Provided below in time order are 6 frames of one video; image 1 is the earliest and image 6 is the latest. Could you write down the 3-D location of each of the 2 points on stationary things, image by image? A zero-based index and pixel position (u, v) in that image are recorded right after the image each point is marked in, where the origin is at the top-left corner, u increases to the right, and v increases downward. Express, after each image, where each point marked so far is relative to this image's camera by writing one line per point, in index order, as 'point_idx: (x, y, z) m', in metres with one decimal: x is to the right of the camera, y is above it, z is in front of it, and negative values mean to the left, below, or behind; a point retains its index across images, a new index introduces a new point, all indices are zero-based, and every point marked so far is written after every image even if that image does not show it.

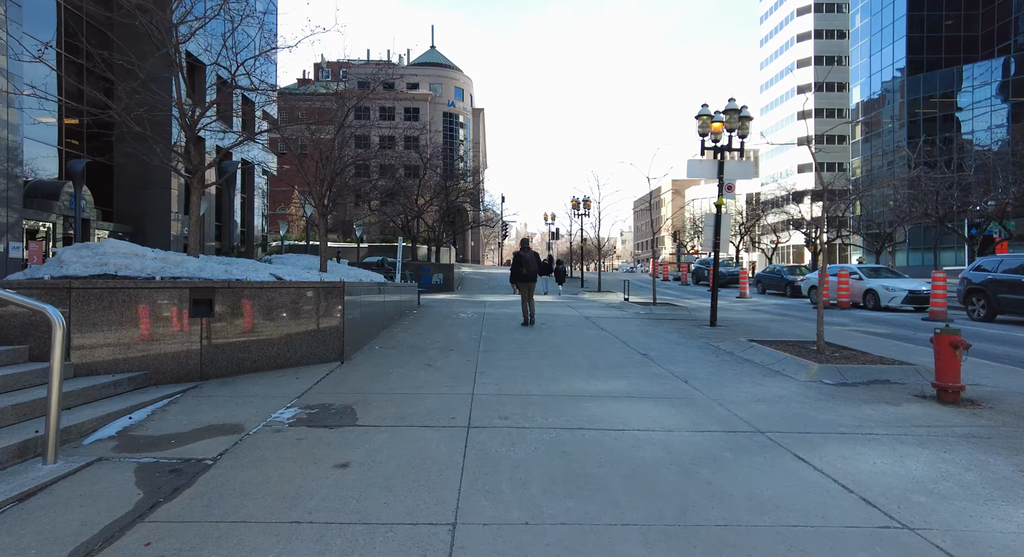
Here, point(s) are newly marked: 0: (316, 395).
0: (-1.9, -1.1, +5.6) m
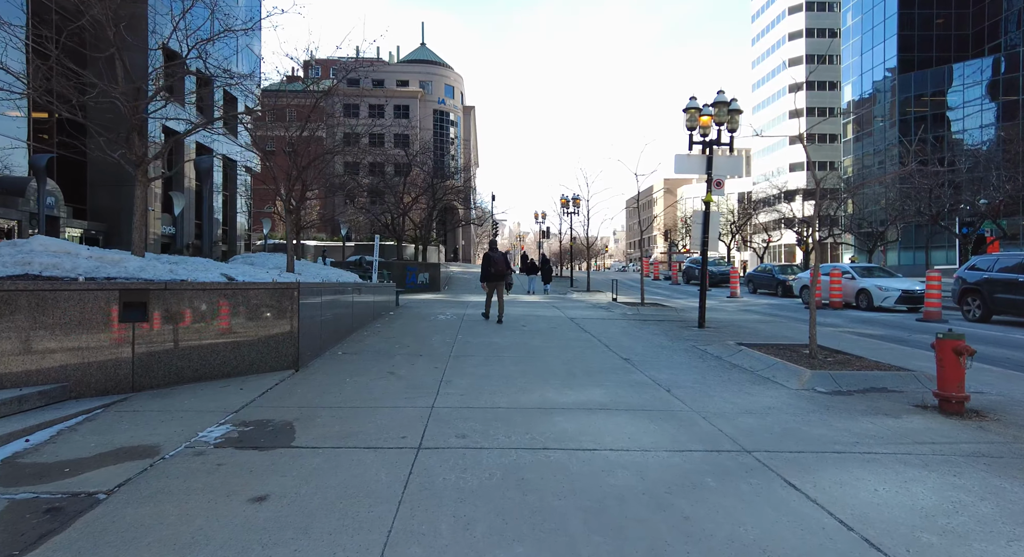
0: (-2.2, -1.1, +5.1) m
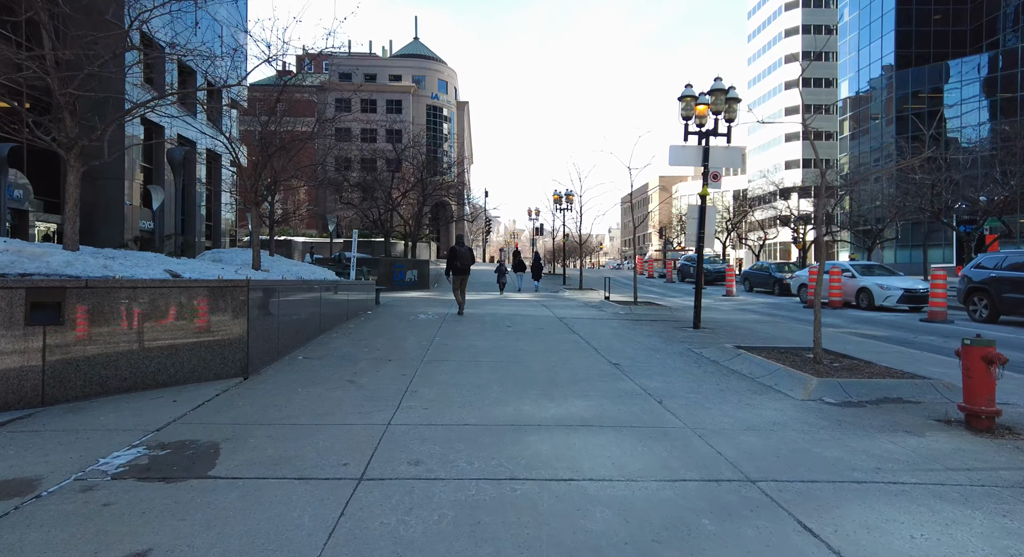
0: (-2.5, -1.1, +4.4) m
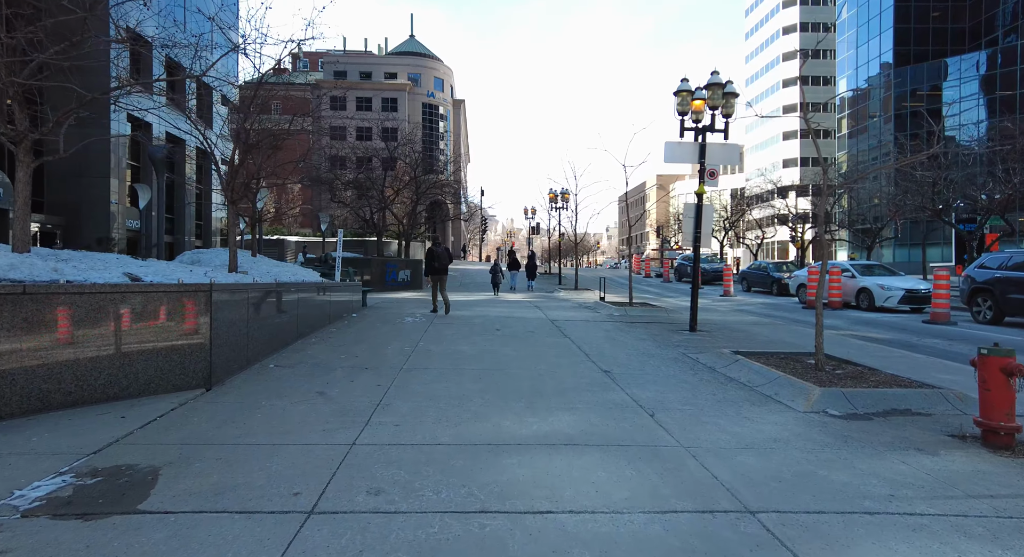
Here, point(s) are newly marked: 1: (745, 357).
0: (-2.6, -1.2, +4.0) m
1: (+3.1, -1.0, +7.8) m
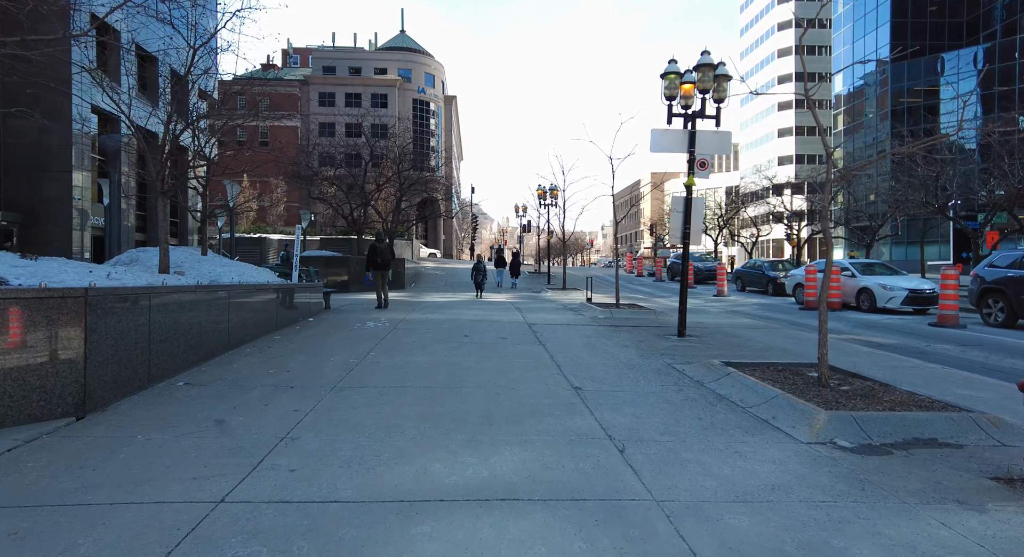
0: (-3.1, -1.2, +2.9) m
1: (+2.6, -1.1, +6.8) m
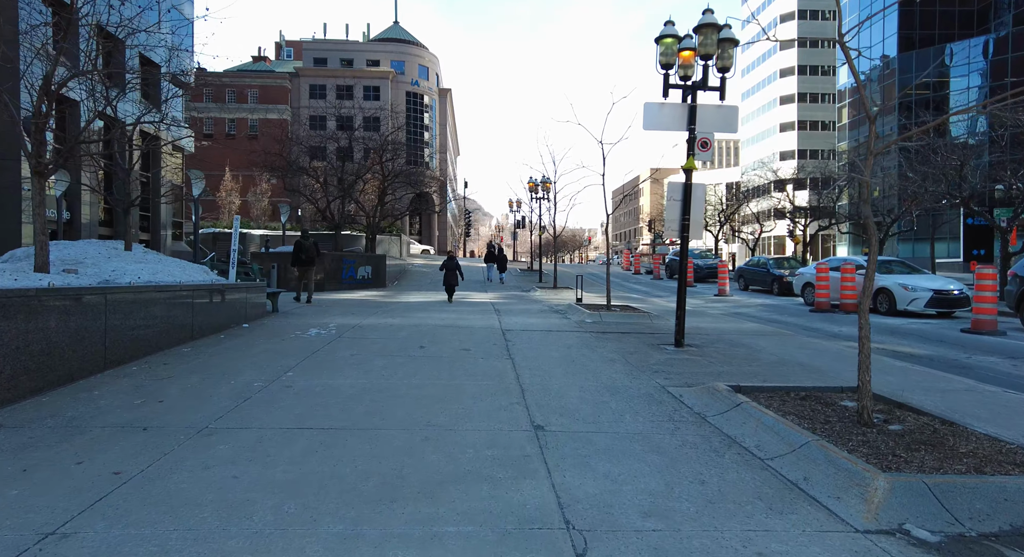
0: (-3.6, -1.2, +1.4) m
1: (+2.1, -1.1, +5.2) m
